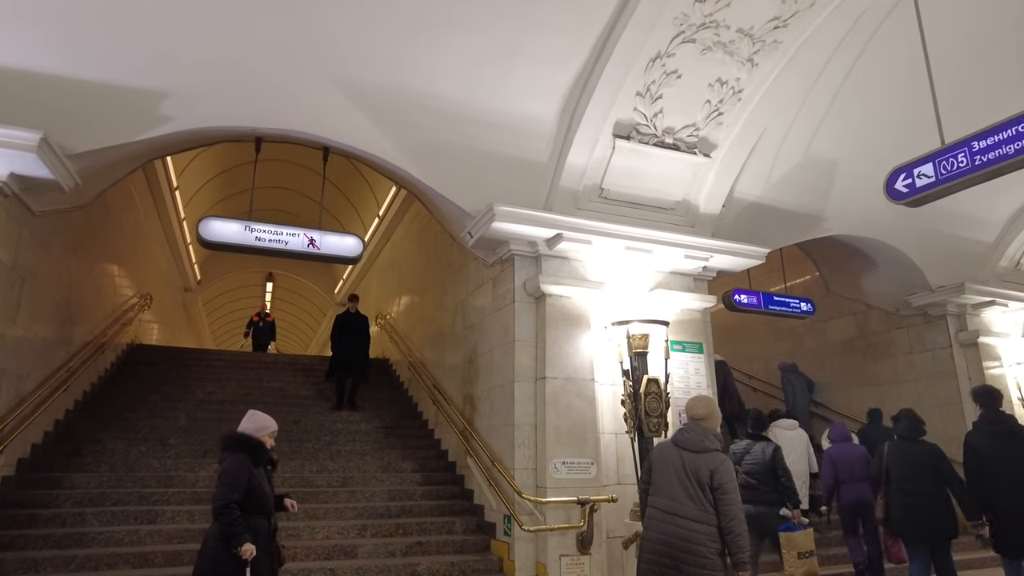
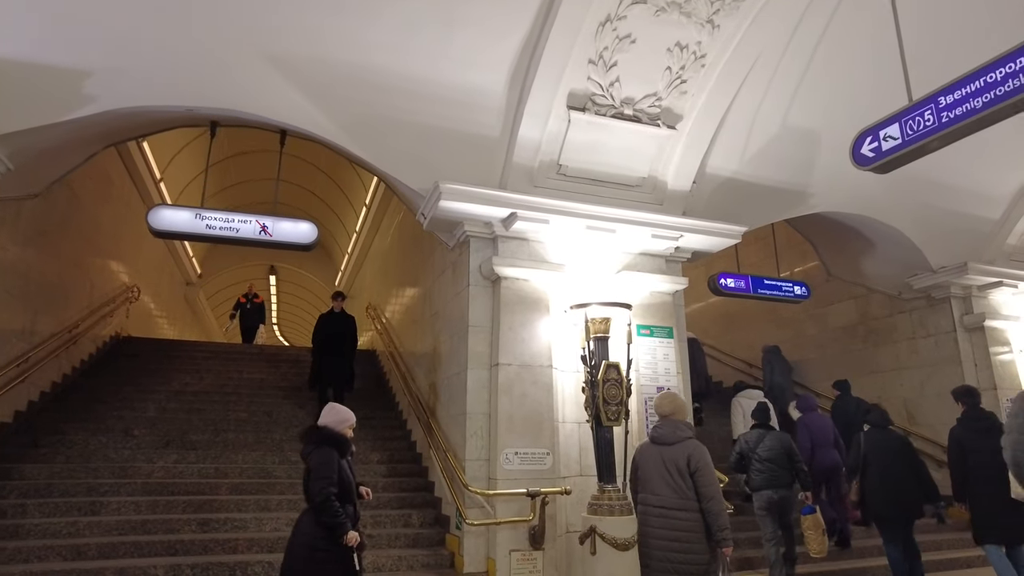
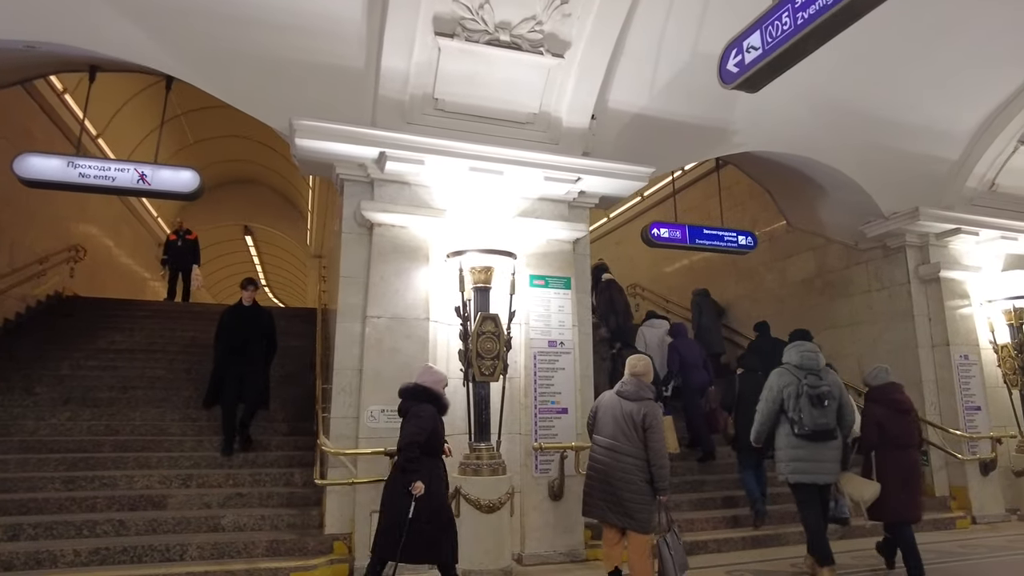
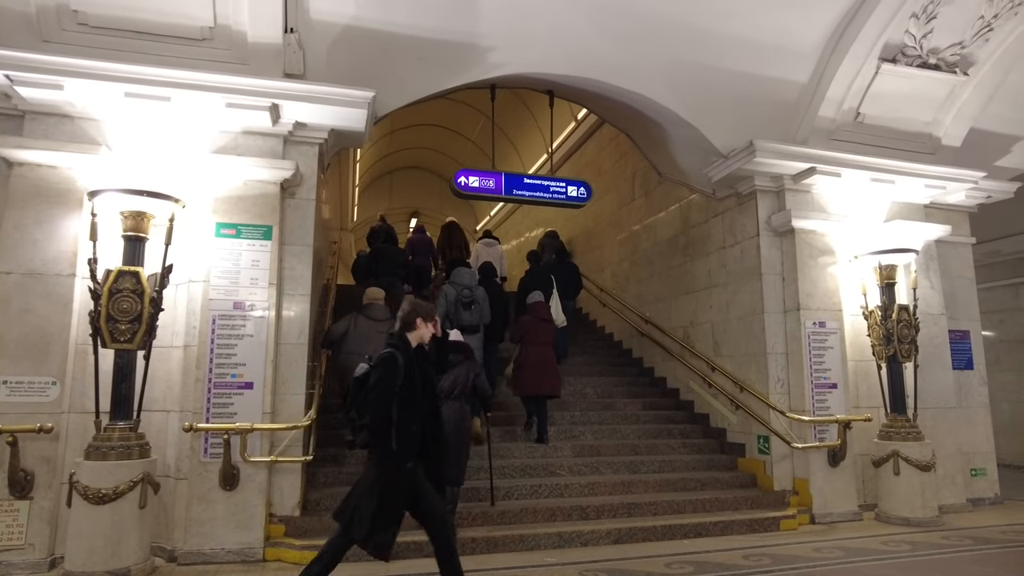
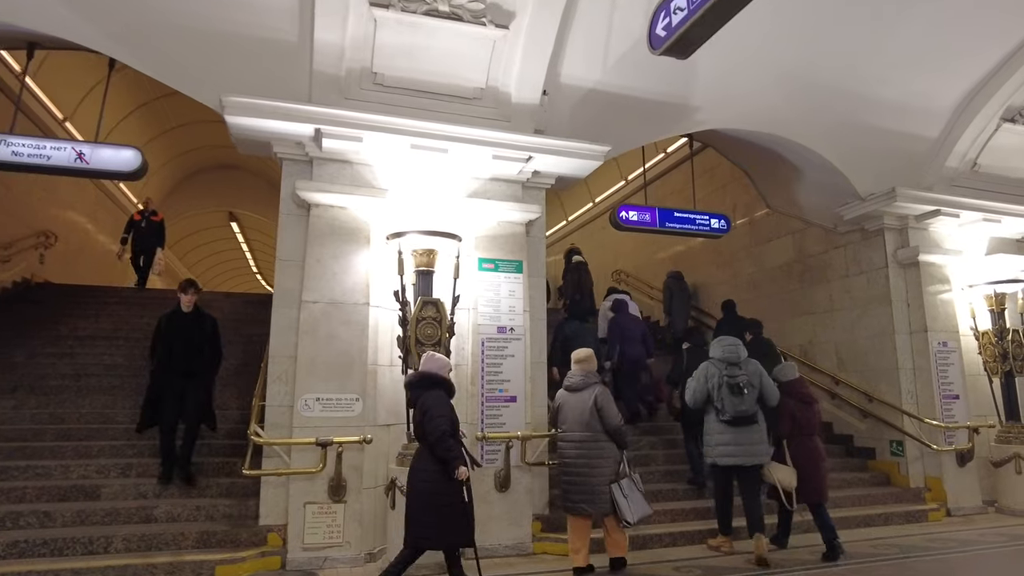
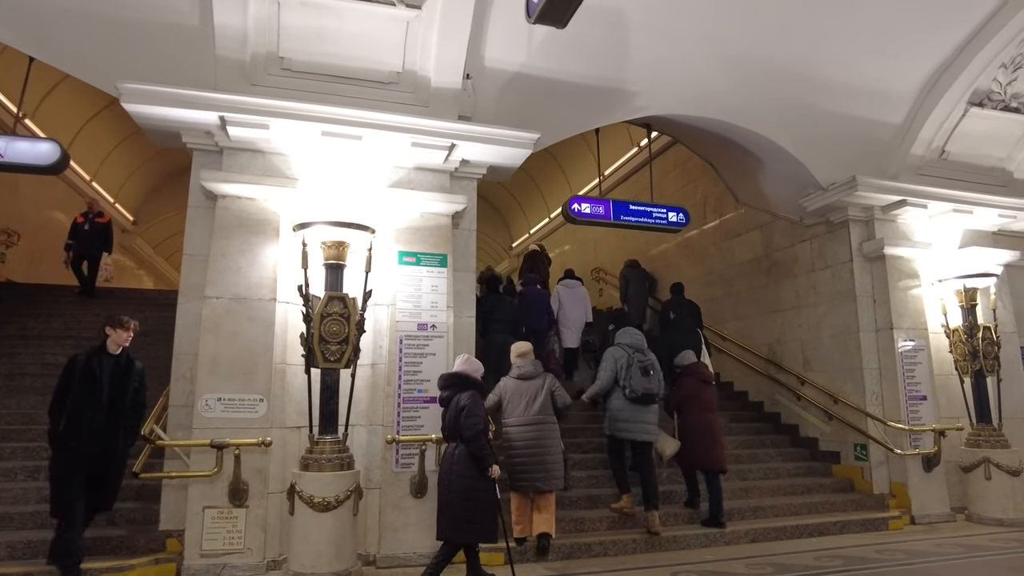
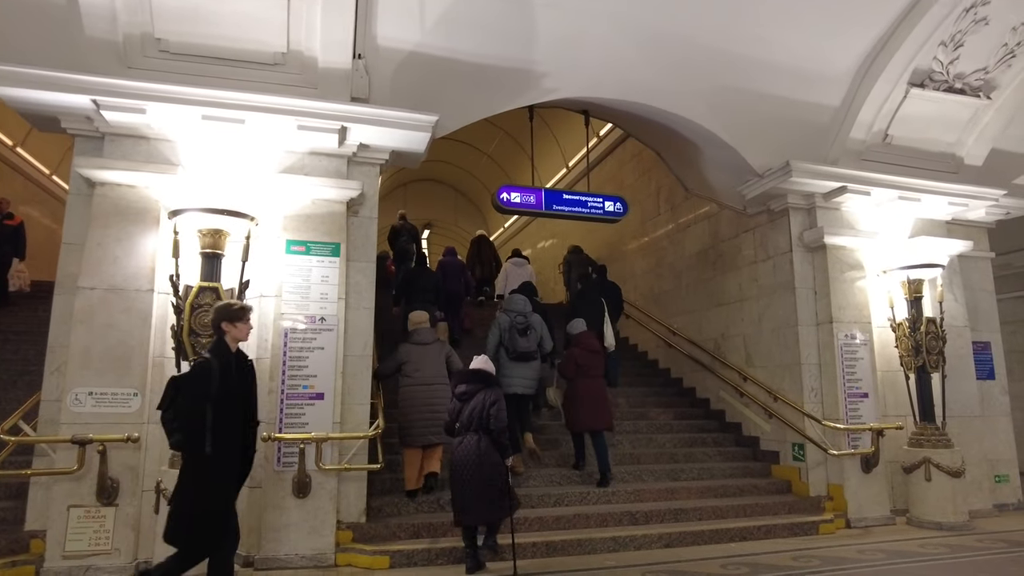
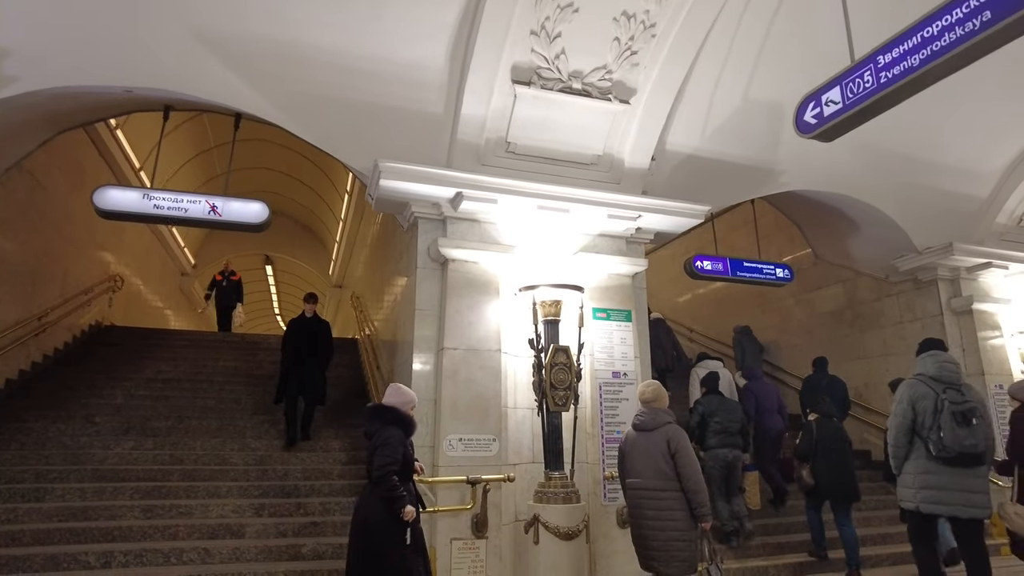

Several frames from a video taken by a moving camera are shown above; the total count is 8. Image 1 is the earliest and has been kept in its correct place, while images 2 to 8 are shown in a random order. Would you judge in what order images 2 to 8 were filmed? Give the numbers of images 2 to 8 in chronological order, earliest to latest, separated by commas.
2, 8, 3, 5, 6, 7, 4
